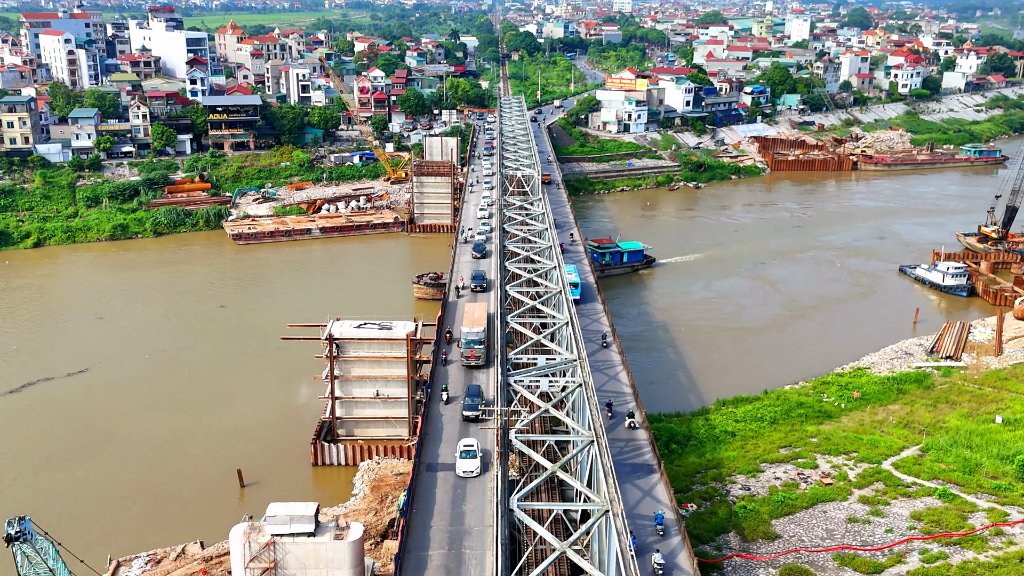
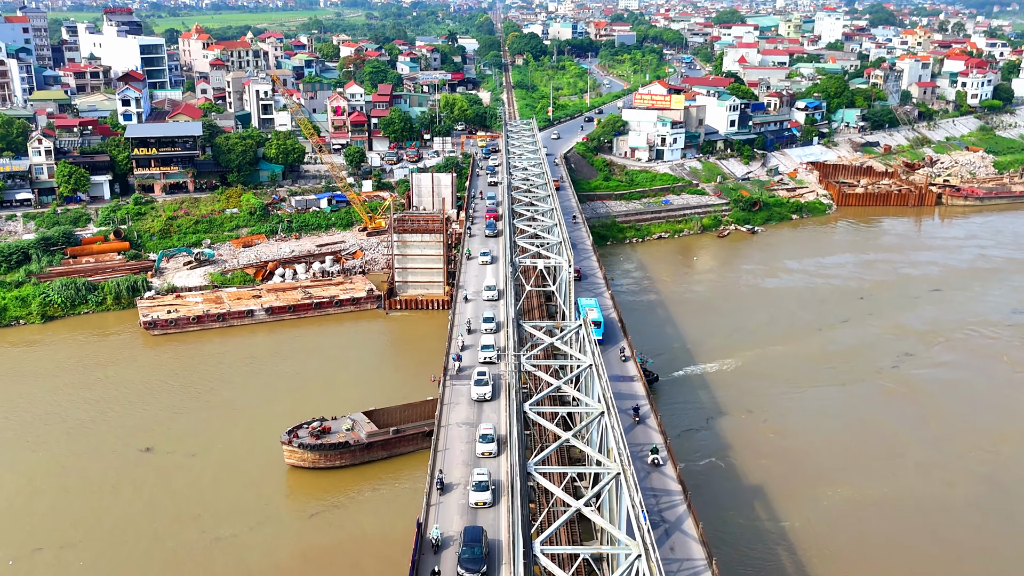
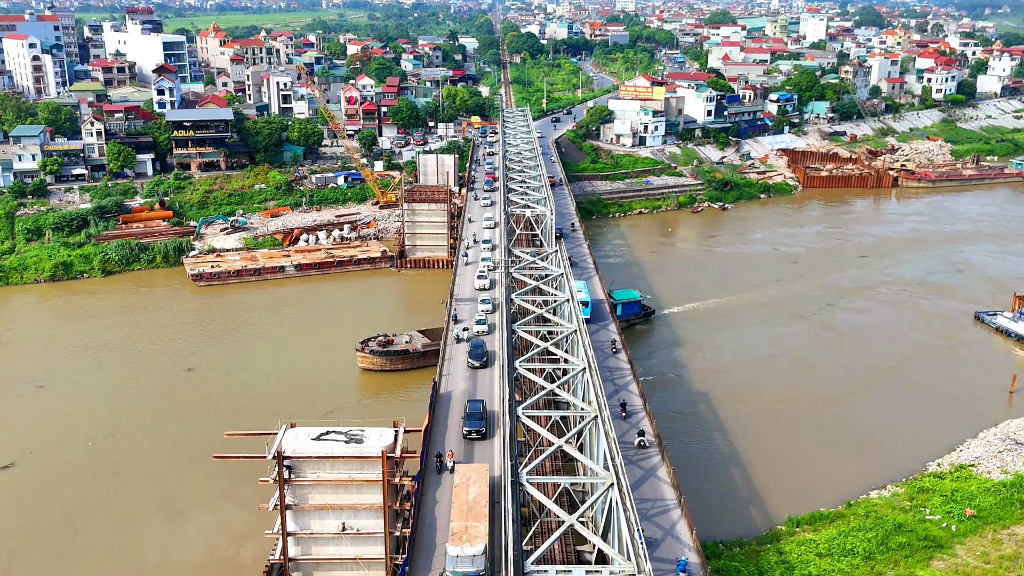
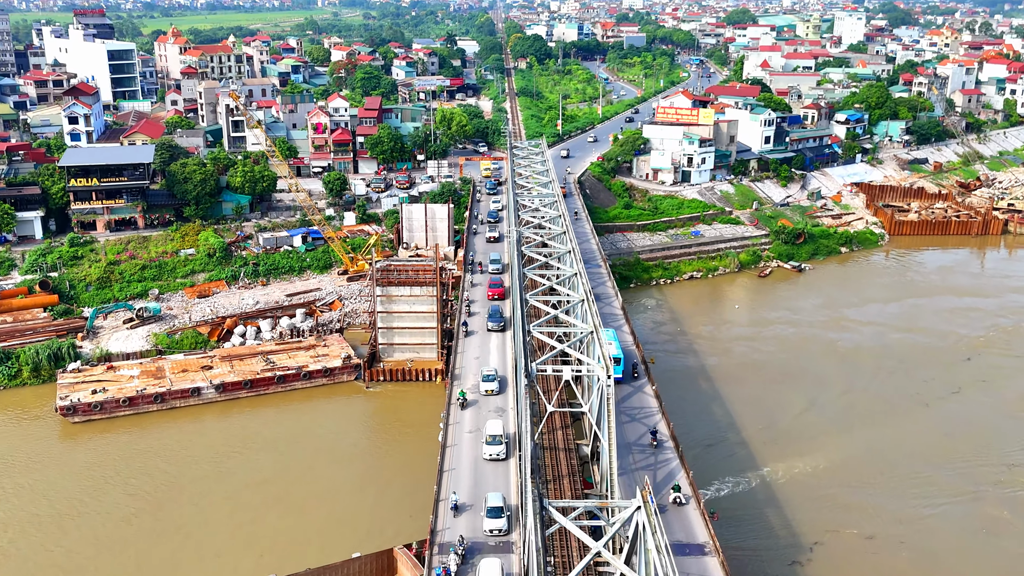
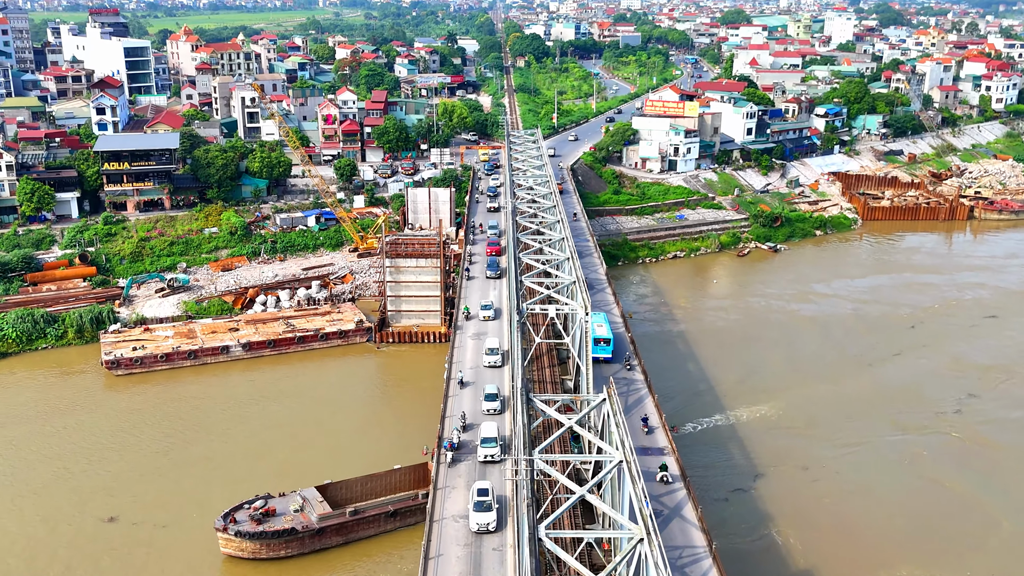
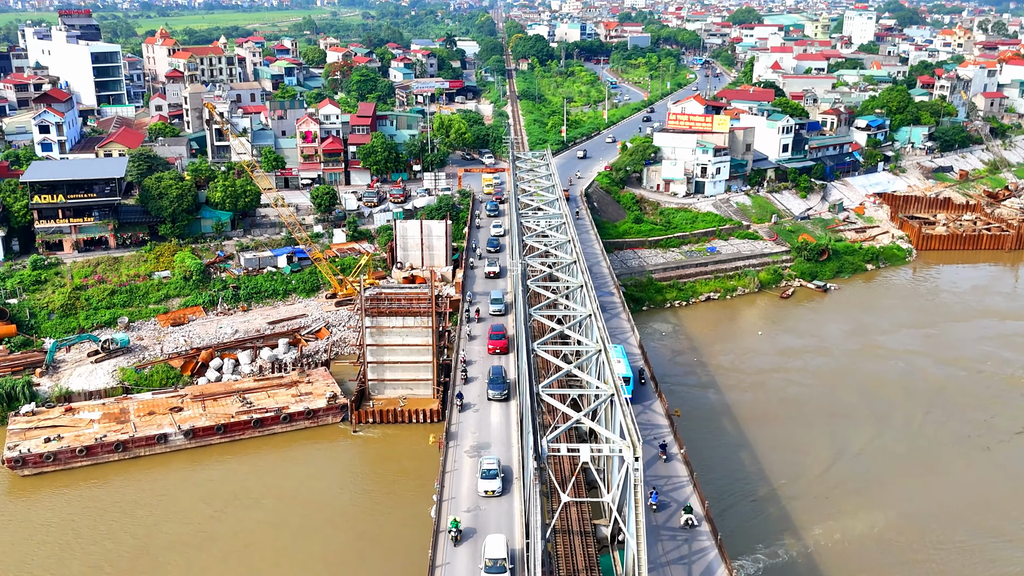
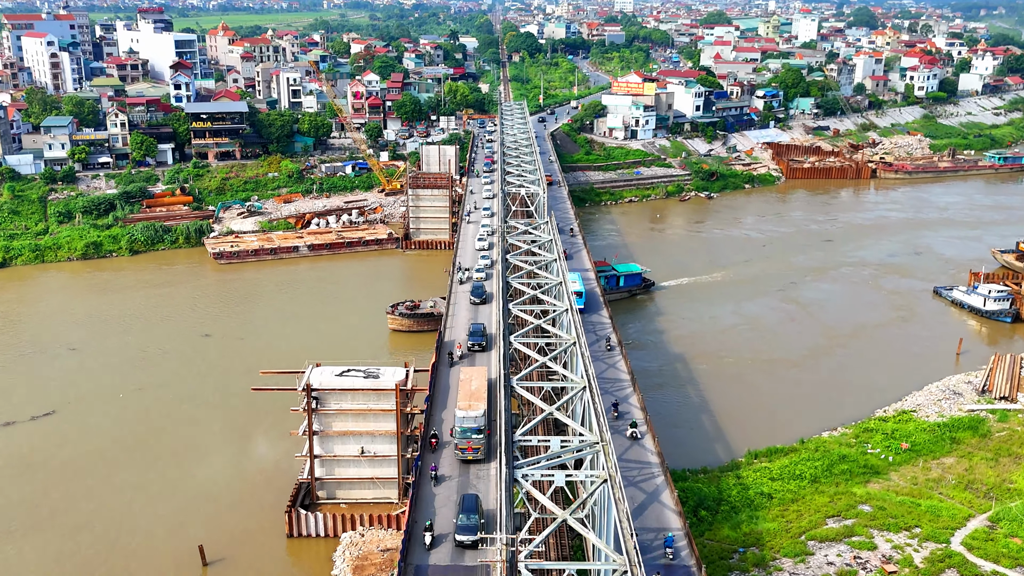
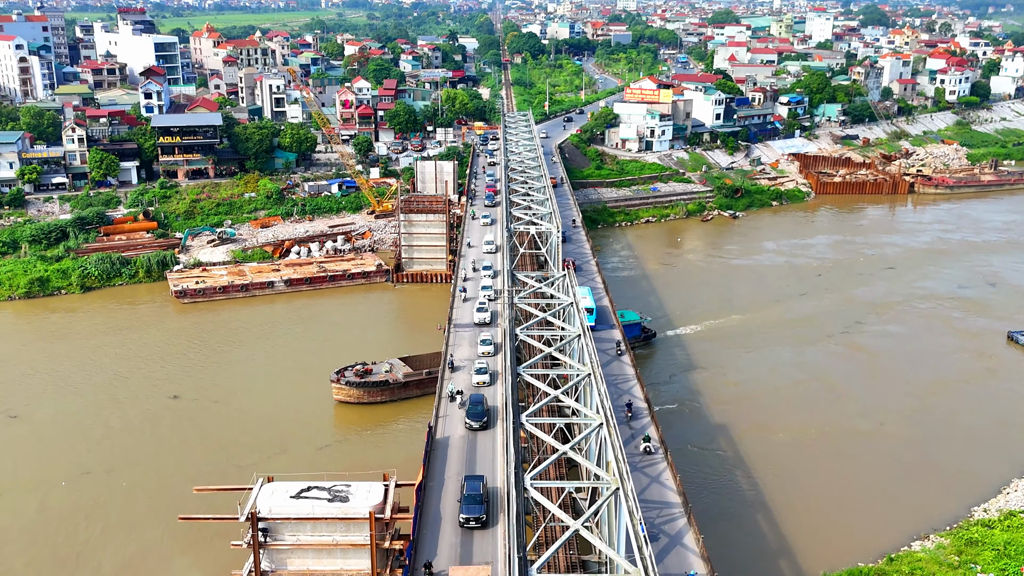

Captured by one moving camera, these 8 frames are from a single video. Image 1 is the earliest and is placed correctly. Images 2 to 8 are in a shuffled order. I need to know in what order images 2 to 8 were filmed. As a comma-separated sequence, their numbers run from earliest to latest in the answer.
7, 3, 8, 2, 5, 4, 6
